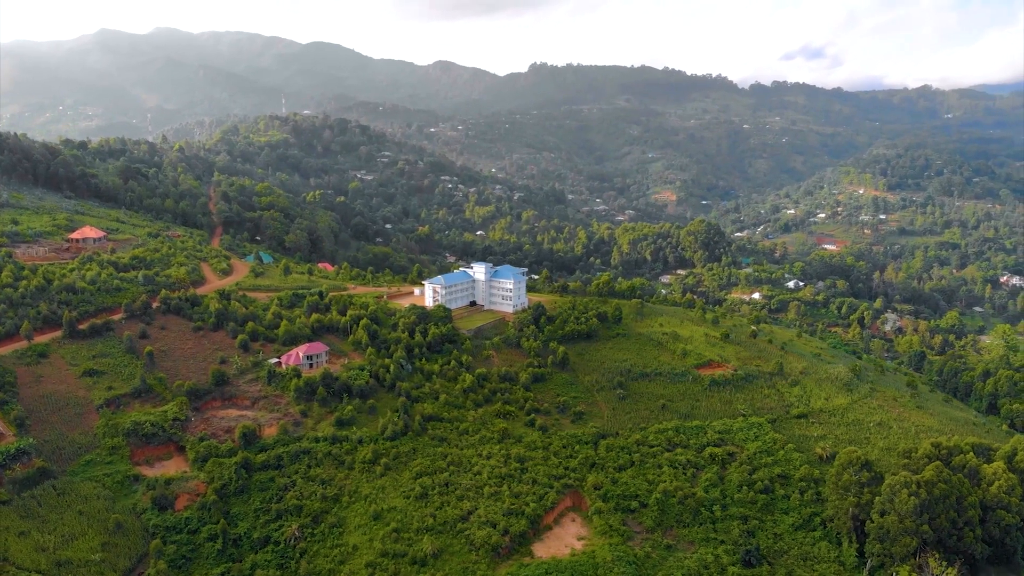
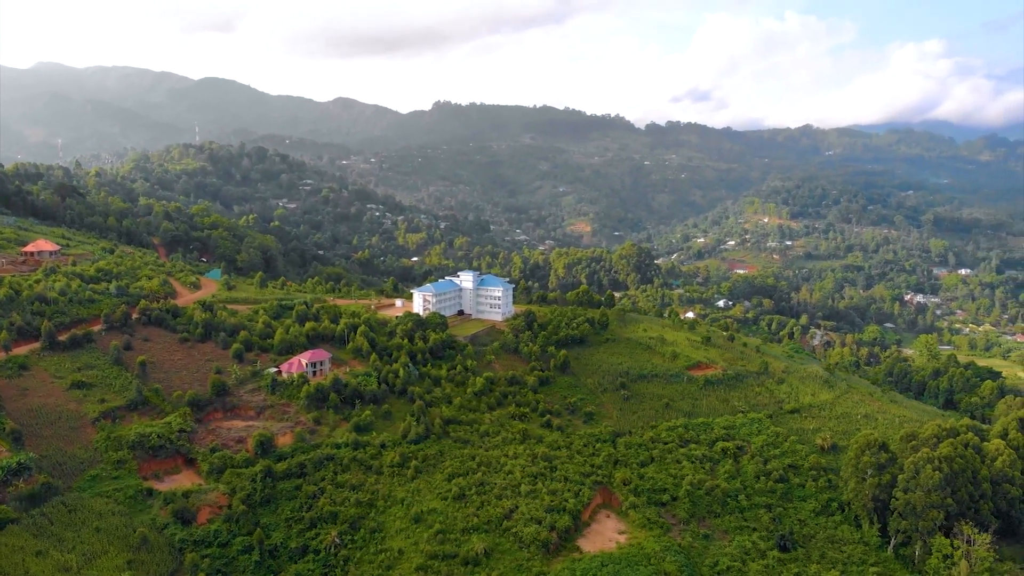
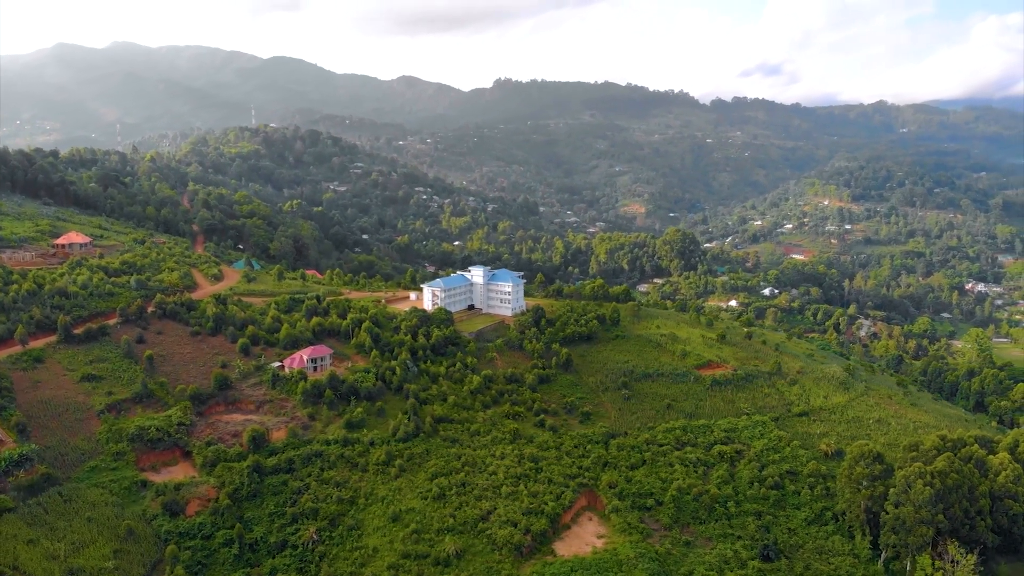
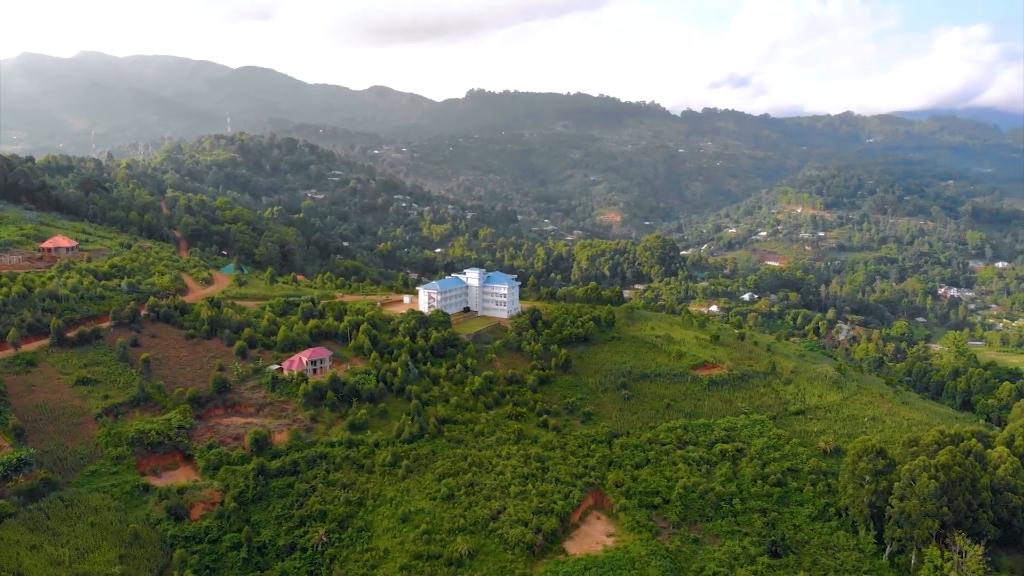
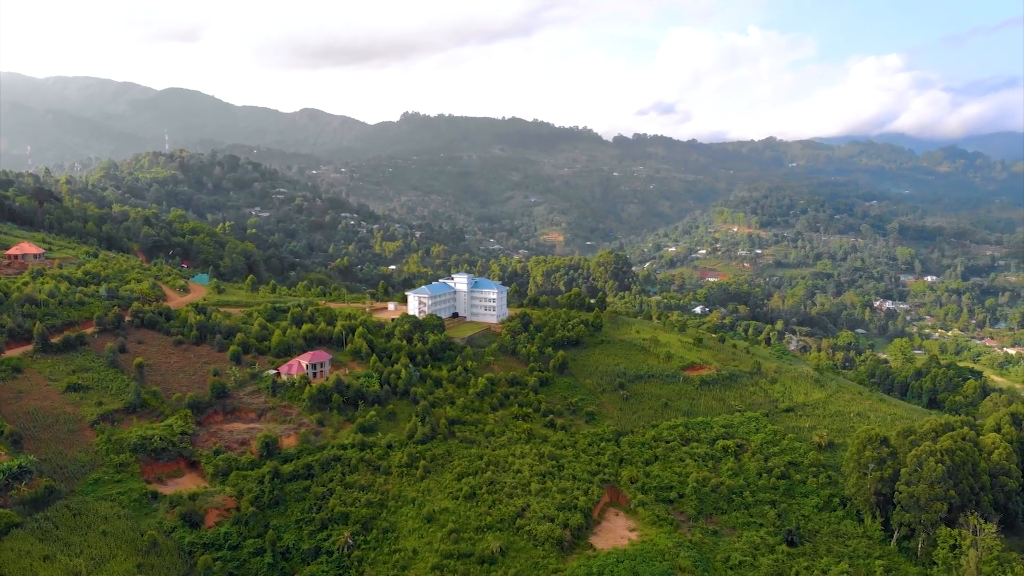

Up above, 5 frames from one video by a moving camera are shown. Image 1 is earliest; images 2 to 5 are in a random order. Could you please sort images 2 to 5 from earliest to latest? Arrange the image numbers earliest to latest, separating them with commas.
3, 4, 2, 5
